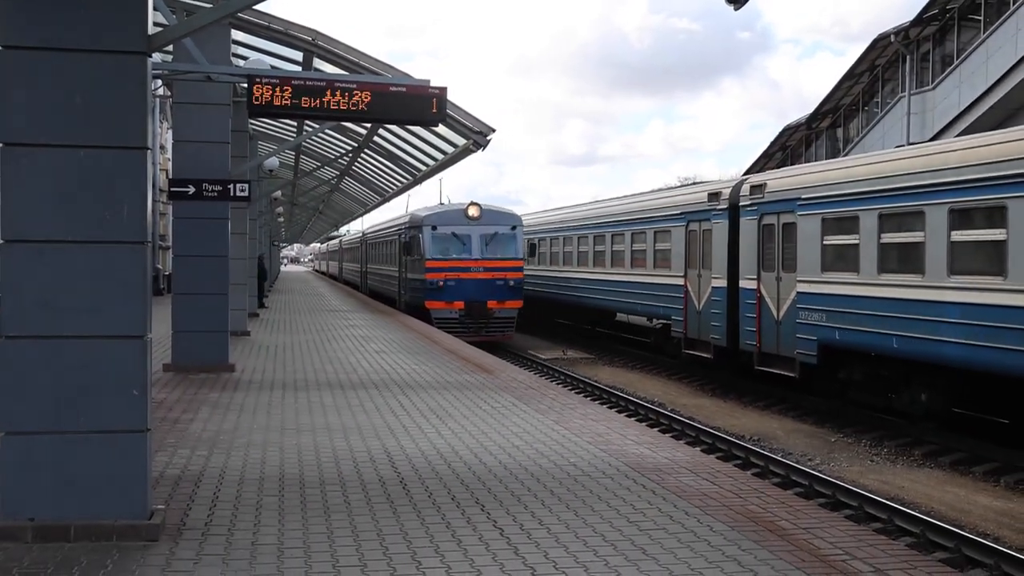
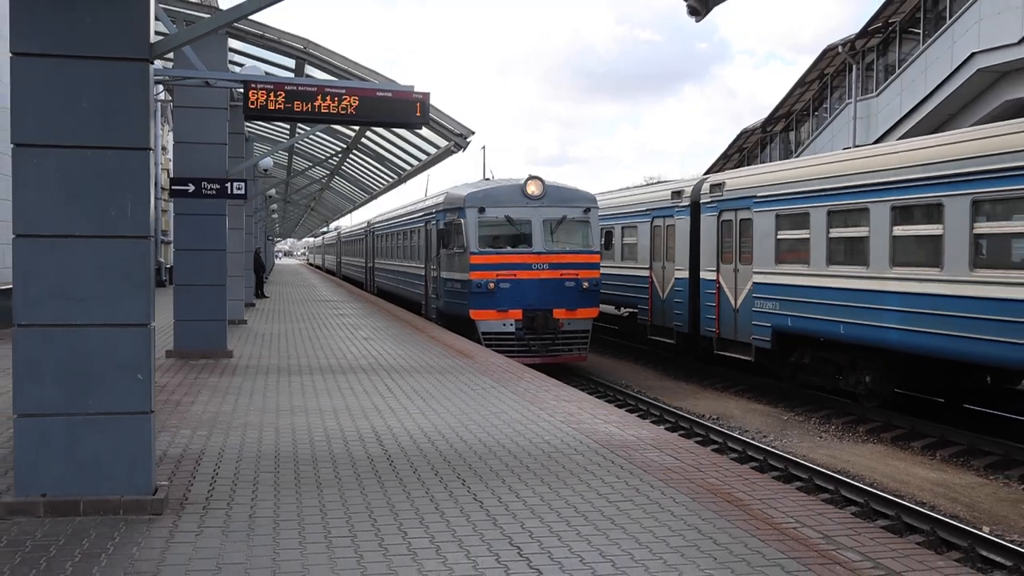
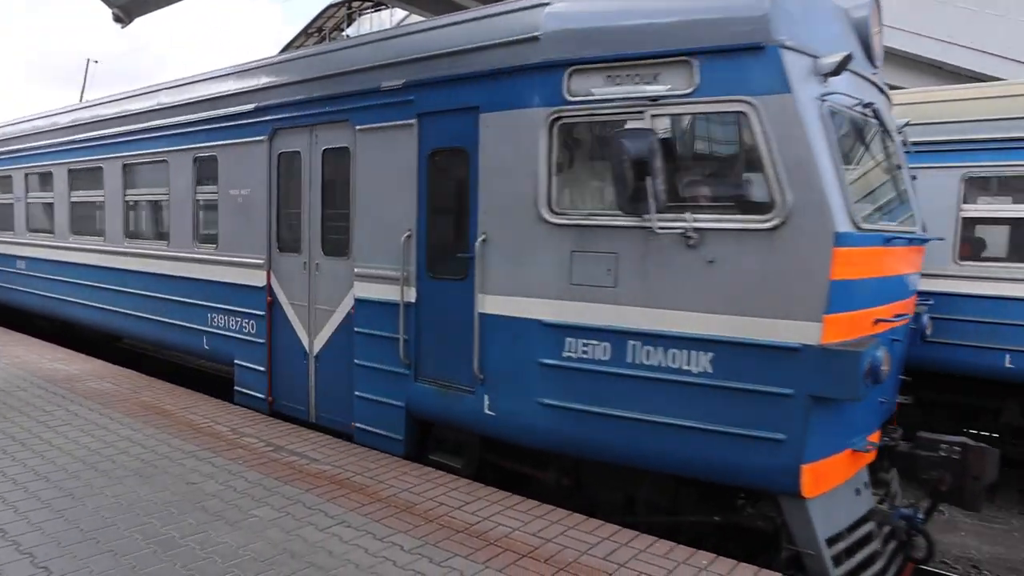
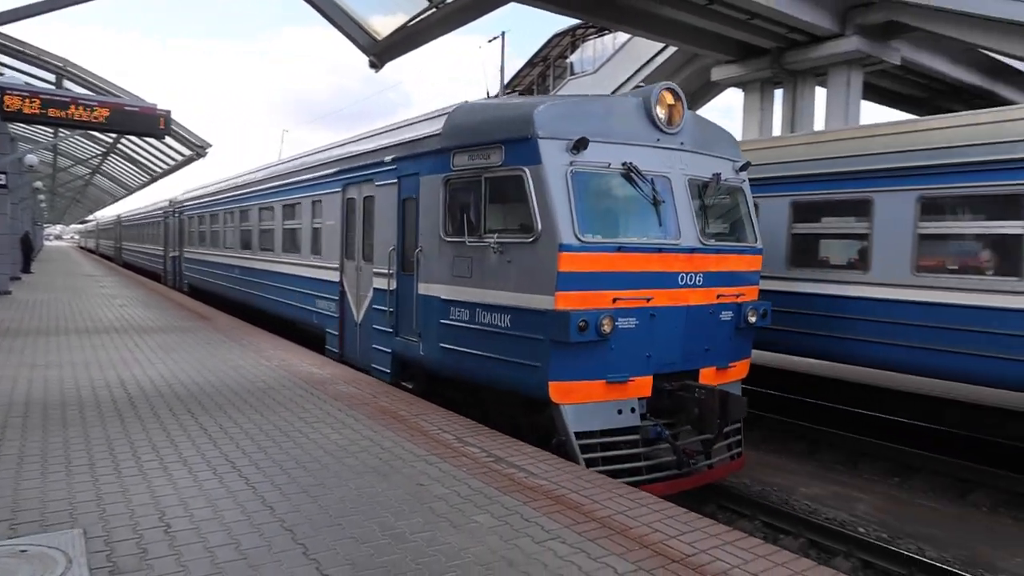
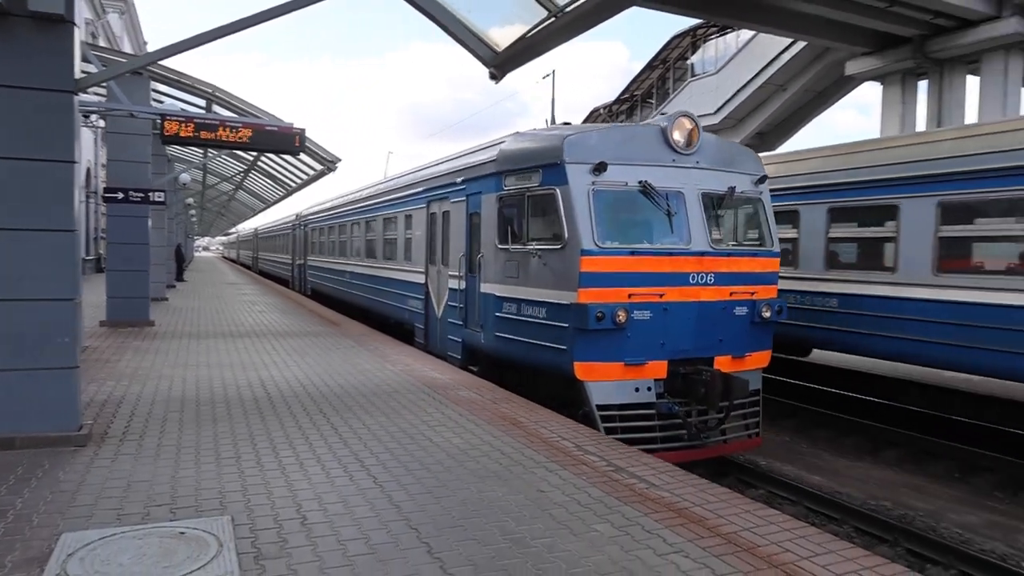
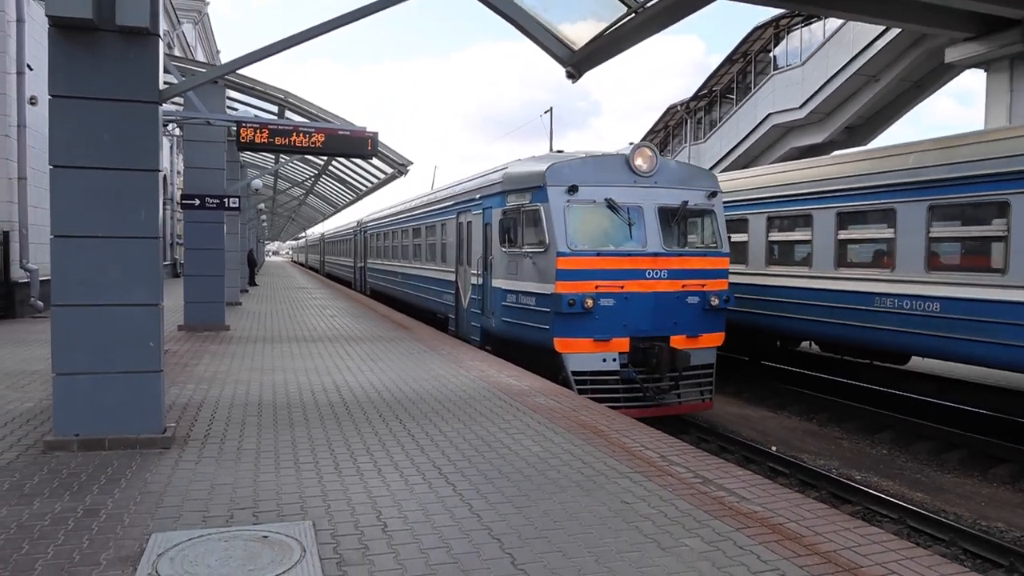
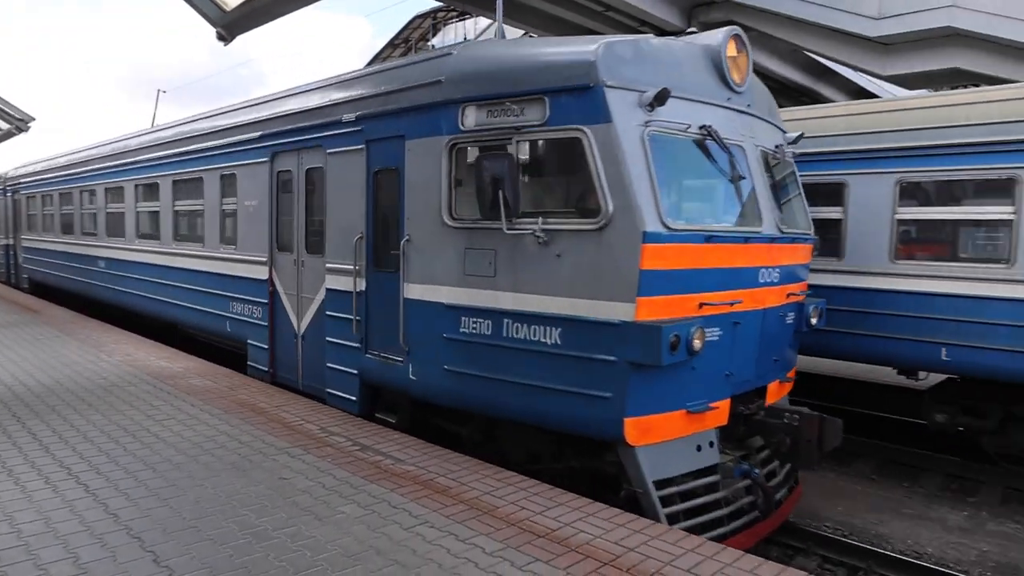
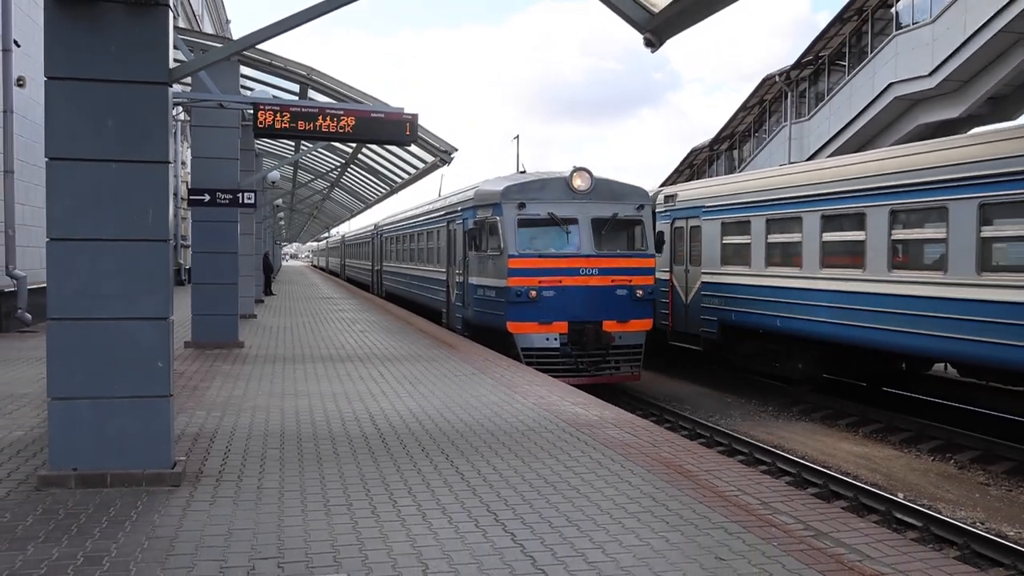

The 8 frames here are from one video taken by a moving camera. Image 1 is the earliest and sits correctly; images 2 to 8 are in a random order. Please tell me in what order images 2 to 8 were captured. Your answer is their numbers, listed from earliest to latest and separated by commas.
2, 8, 6, 5, 4, 7, 3
